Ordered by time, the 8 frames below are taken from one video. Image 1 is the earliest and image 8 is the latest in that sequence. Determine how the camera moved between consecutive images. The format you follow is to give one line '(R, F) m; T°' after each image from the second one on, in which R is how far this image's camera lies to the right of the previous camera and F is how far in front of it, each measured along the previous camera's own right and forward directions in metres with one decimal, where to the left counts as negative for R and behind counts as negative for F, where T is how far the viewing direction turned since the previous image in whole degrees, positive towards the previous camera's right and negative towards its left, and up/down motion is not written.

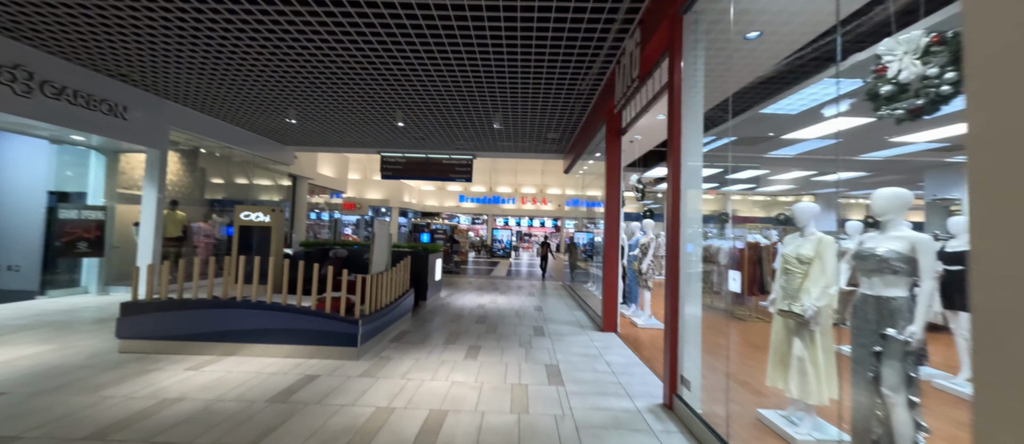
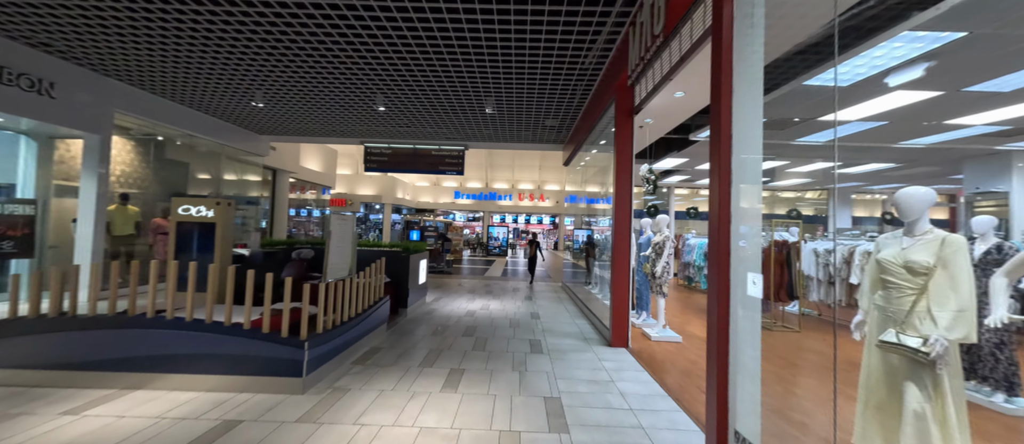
(+0.1, +0.7) m; 0°
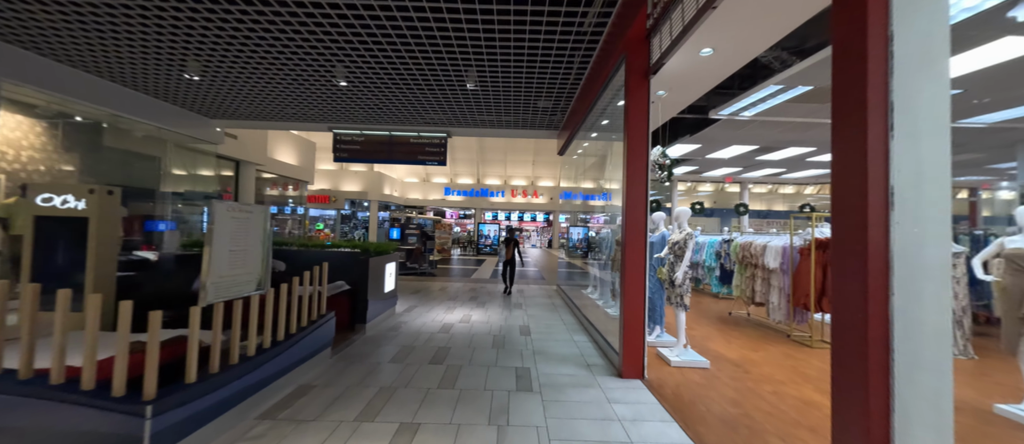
(+0.1, +0.8) m; +1°
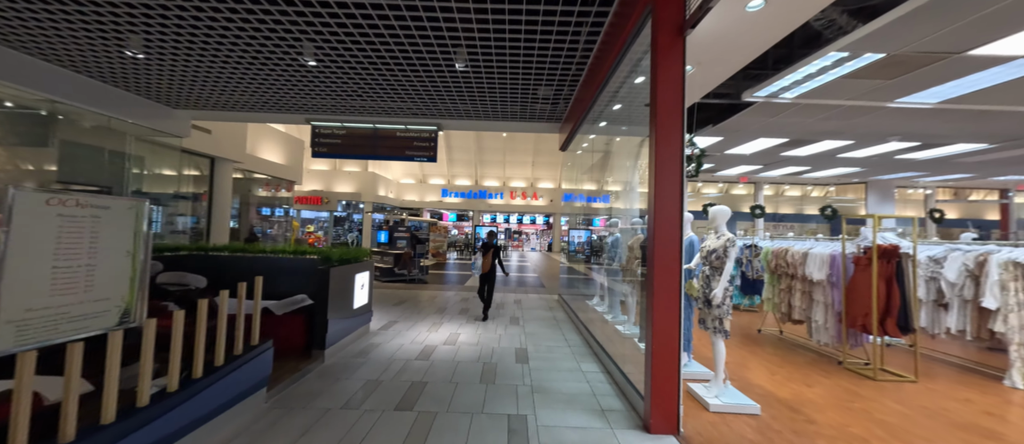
(+0.1, +0.7) m; 0°
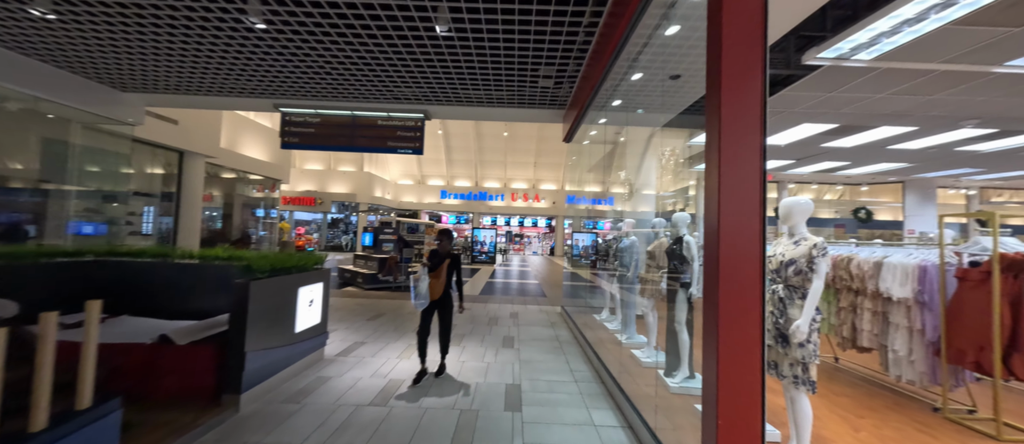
(+0.1, +0.8) m; 0°
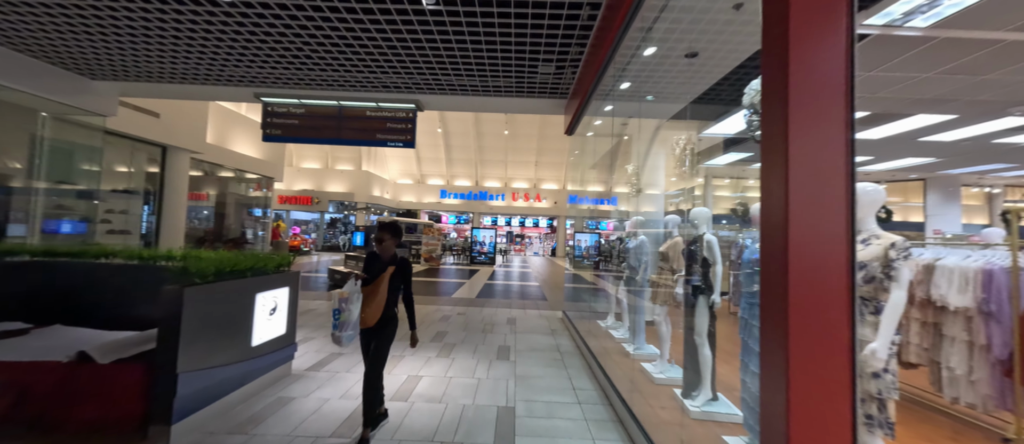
(+0.1, +0.4) m; 0°
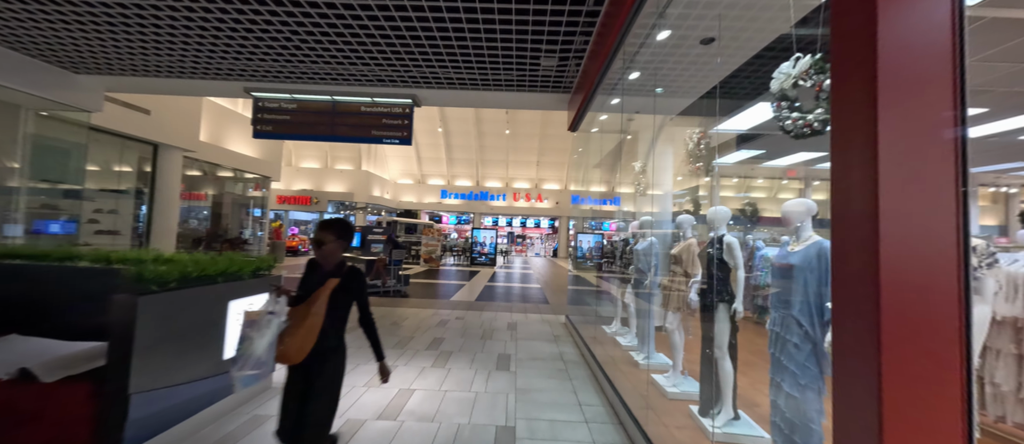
(0.0, +0.2) m; 0°
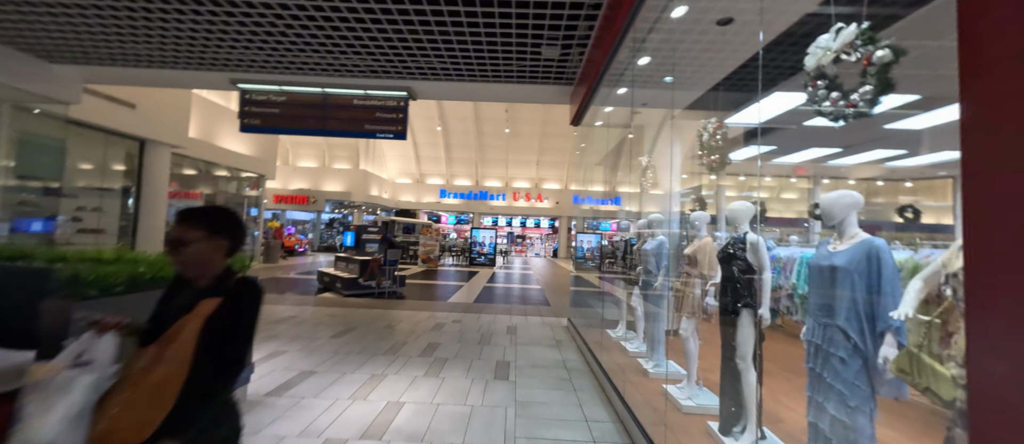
(0.0, +0.2) m; 0°
